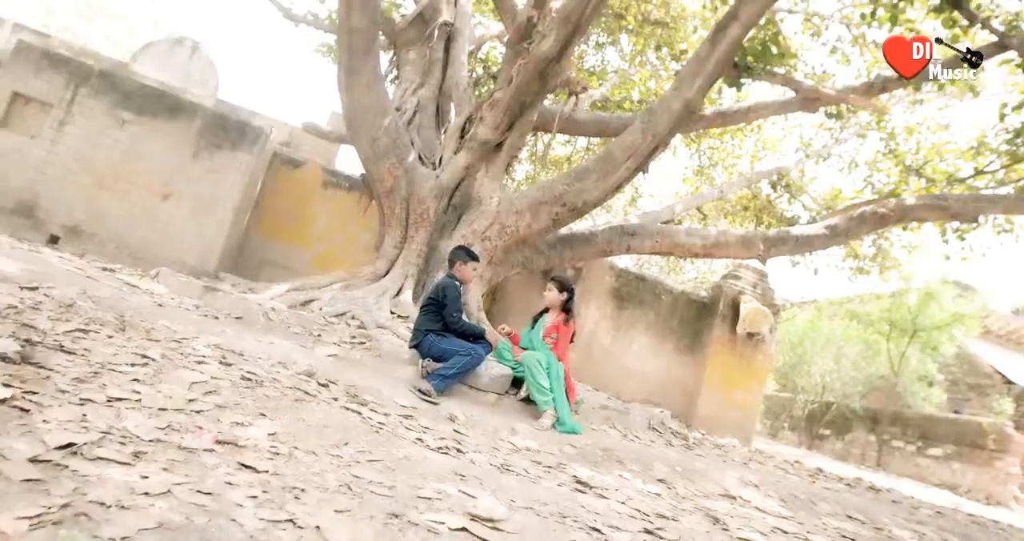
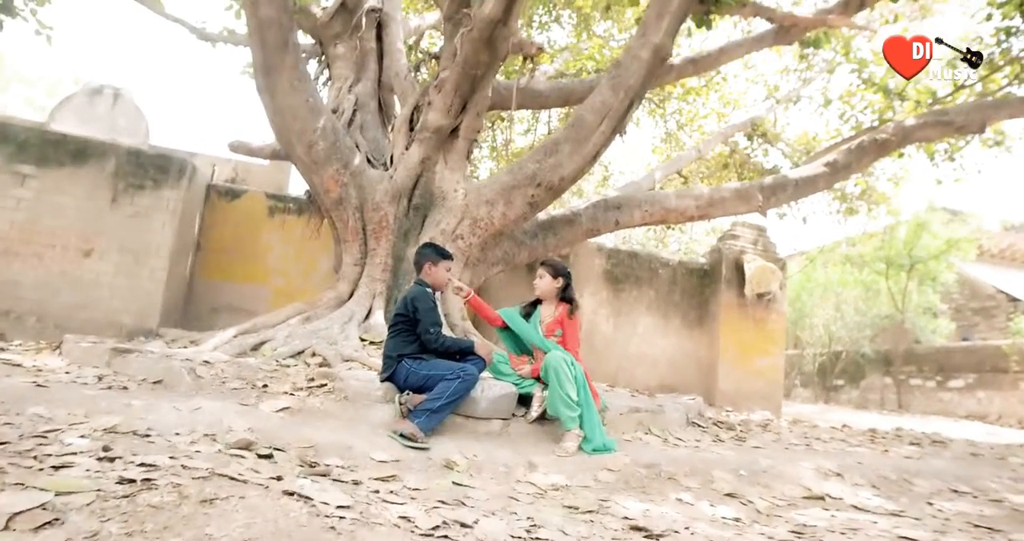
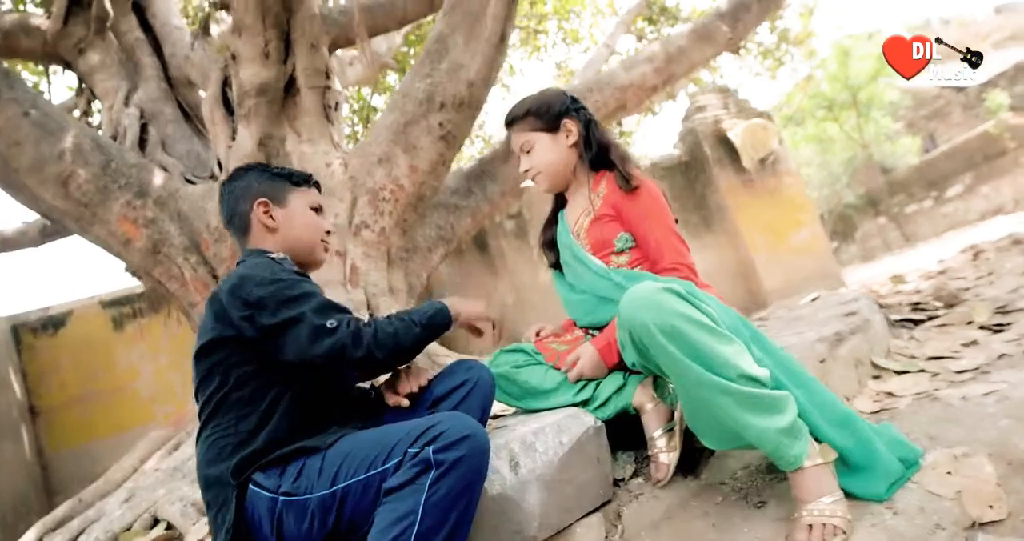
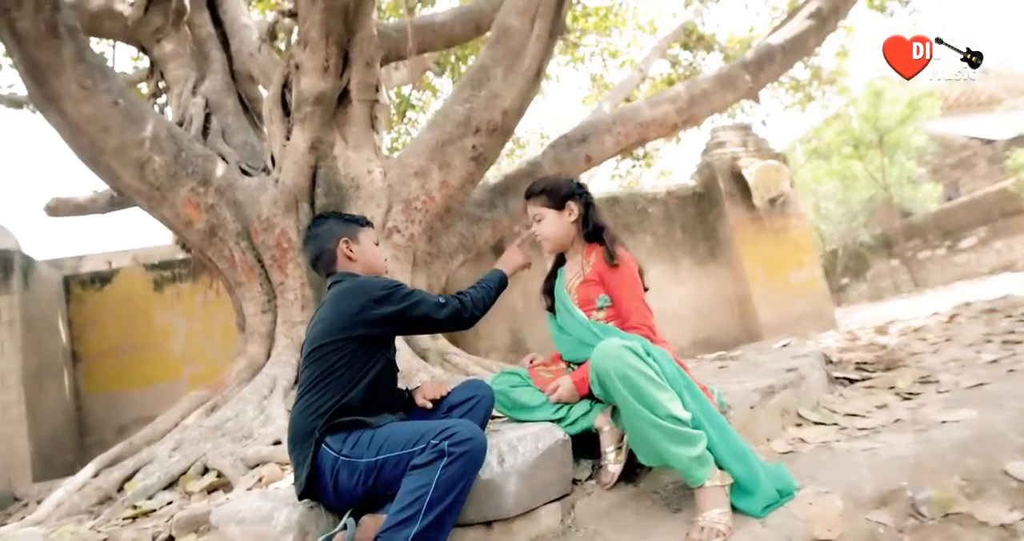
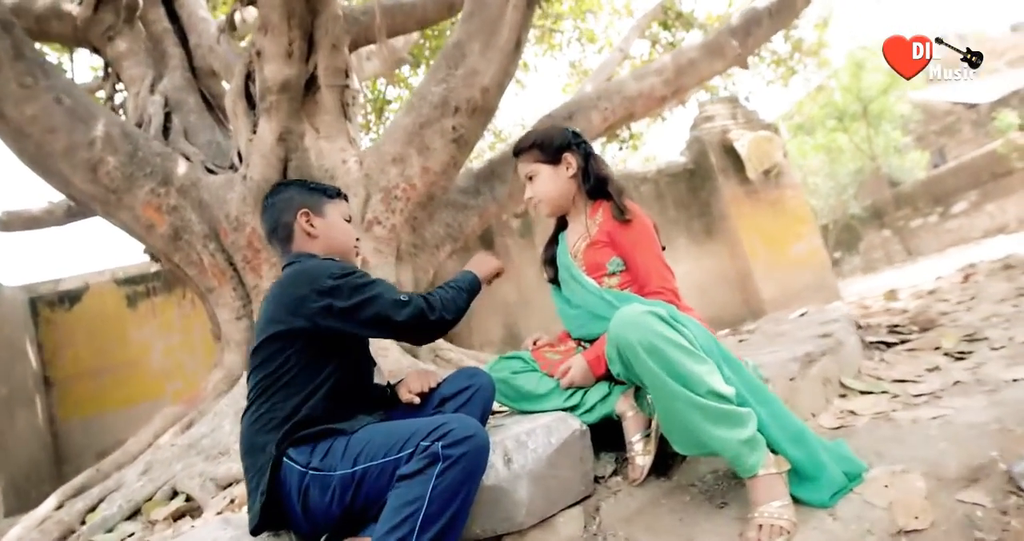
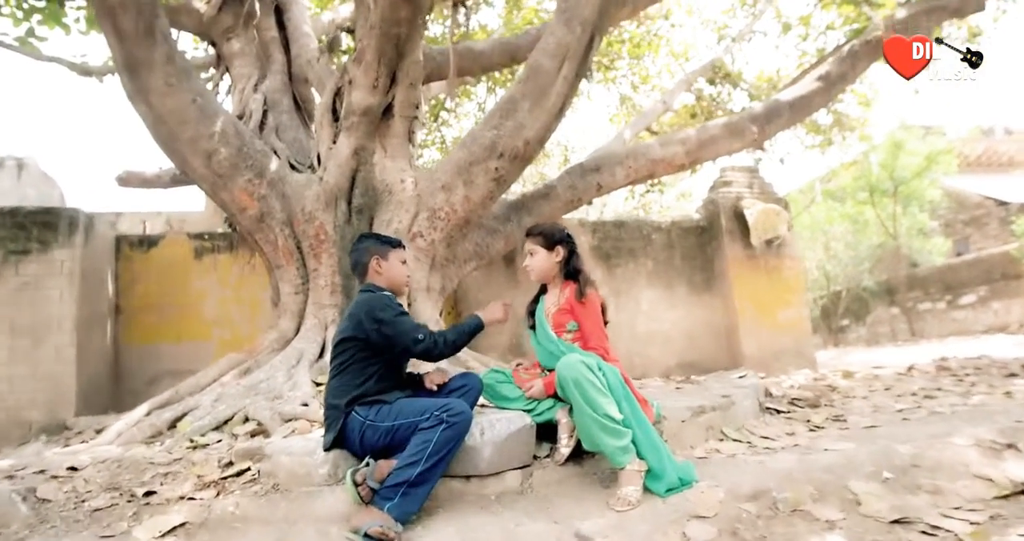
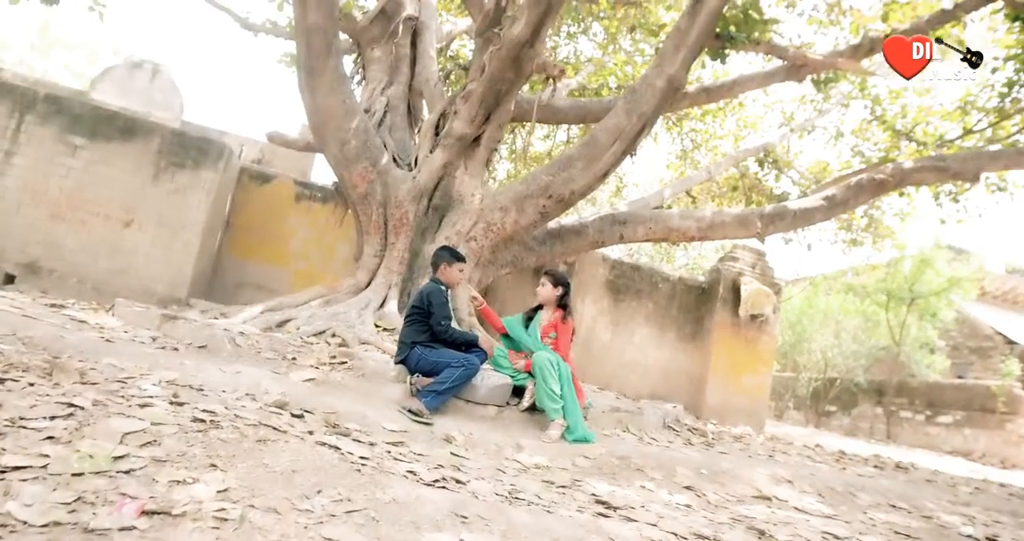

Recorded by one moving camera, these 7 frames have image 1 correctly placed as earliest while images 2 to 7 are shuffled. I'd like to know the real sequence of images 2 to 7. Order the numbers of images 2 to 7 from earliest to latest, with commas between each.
7, 2, 6, 4, 5, 3
